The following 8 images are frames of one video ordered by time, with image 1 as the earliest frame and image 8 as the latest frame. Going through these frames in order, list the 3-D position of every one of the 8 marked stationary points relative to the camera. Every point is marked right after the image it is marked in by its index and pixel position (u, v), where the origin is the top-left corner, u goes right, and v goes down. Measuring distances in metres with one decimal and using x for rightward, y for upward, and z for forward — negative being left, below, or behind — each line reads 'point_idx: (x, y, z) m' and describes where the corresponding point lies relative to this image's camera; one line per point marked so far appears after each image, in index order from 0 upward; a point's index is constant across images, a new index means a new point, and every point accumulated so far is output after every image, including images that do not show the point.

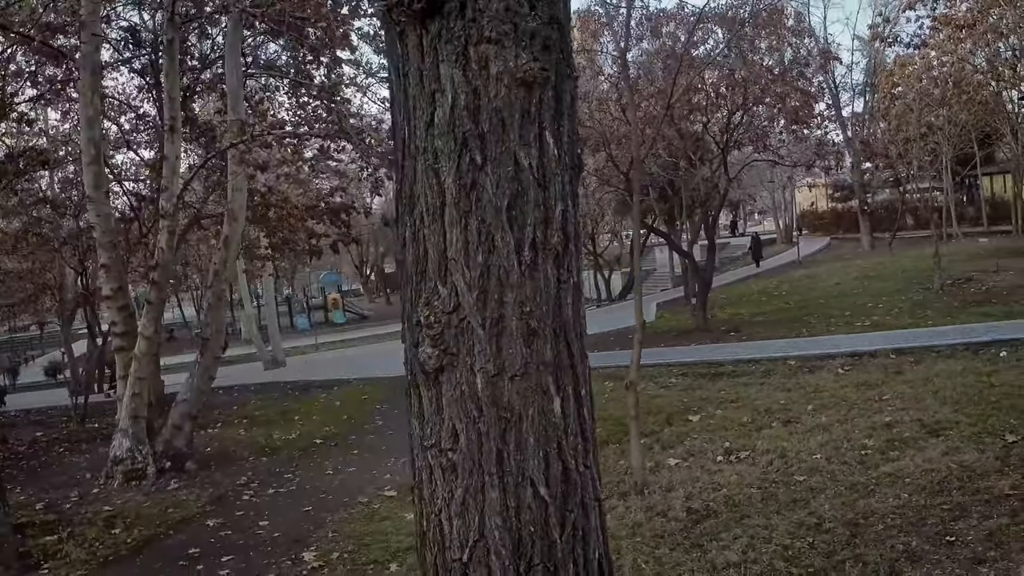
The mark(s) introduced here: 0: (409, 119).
0: (-0.2, +0.3, +1.7) m
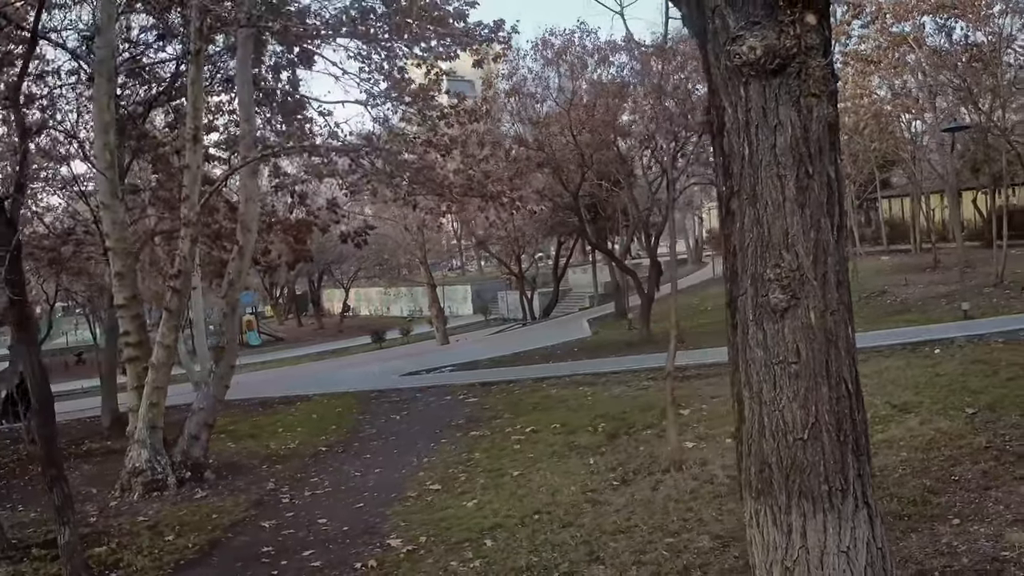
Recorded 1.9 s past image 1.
0: (+0.5, +0.3, +2.6) m
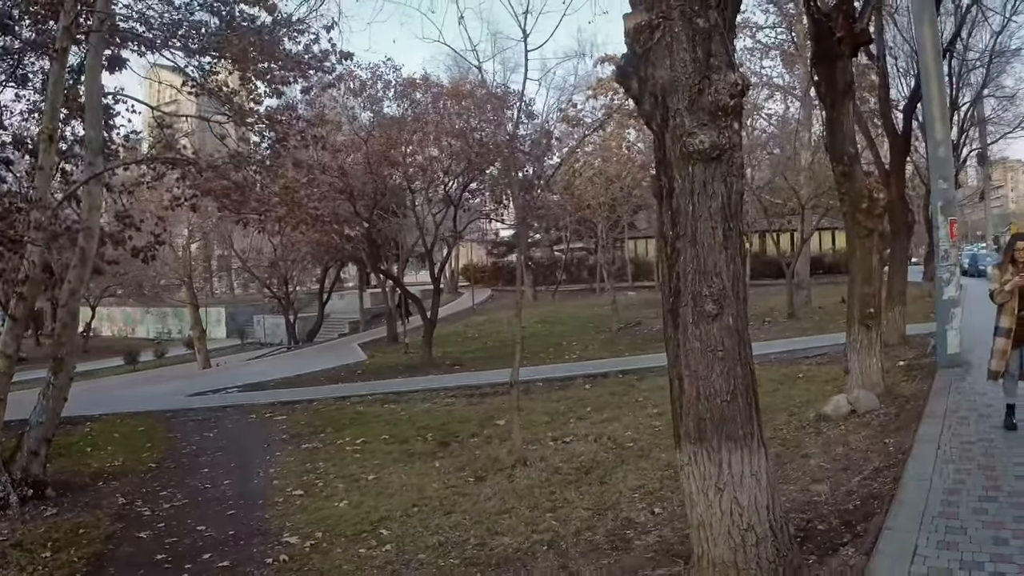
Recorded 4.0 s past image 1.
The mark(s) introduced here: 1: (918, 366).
0: (+0.6, +0.3, +3.9) m
1: (+3.9, -0.8, +11.0) m
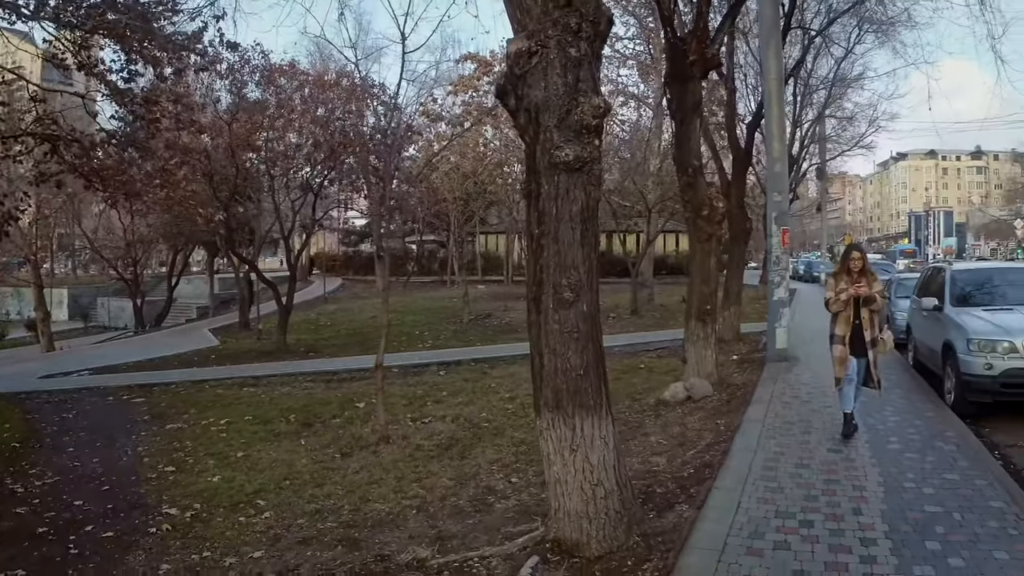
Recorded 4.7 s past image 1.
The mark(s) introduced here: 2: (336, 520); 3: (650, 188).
0: (+0.2, +0.3, +4.6) m
1: (+2.4, -0.7, +12.1) m
2: (-0.9, -1.2, +6.0) m
3: (+2.3, +1.6, +18.8) m
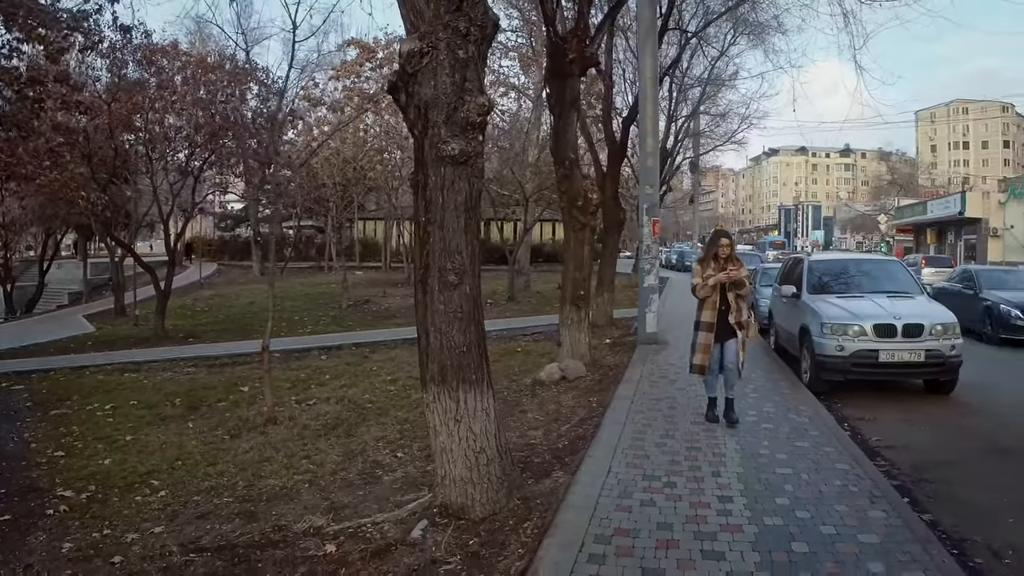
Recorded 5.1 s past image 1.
0: (-0.3, +0.4, +4.9) m
1: (+1.2, -0.6, +12.6) m
2: (-1.5, -1.1, +6.2) m
3: (+0.3, +1.9, +19.3) m
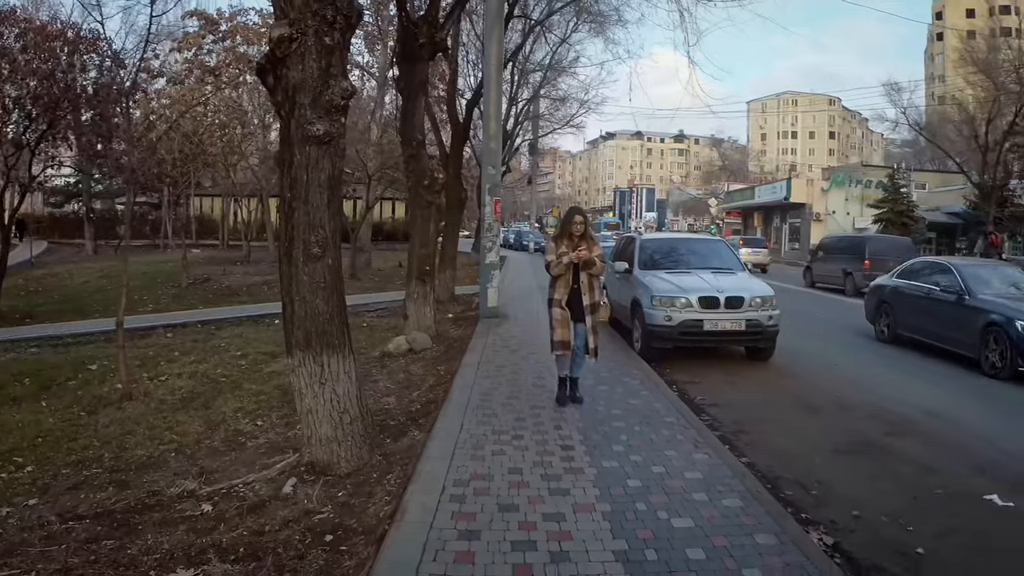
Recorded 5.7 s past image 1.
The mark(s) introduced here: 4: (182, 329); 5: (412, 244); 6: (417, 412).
0: (-0.9, +0.5, +5.3) m
1: (-0.5, -0.3, +13.1) m
2: (-2.3, -1.0, +6.4) m
3: (-2.4, +2.2, +19.6) m
4: (-4.4, -0.5, +15.2) m
5: (-0.8, +0.4, +9.9) m
6: (-0.5, -0.7, +6.4) m
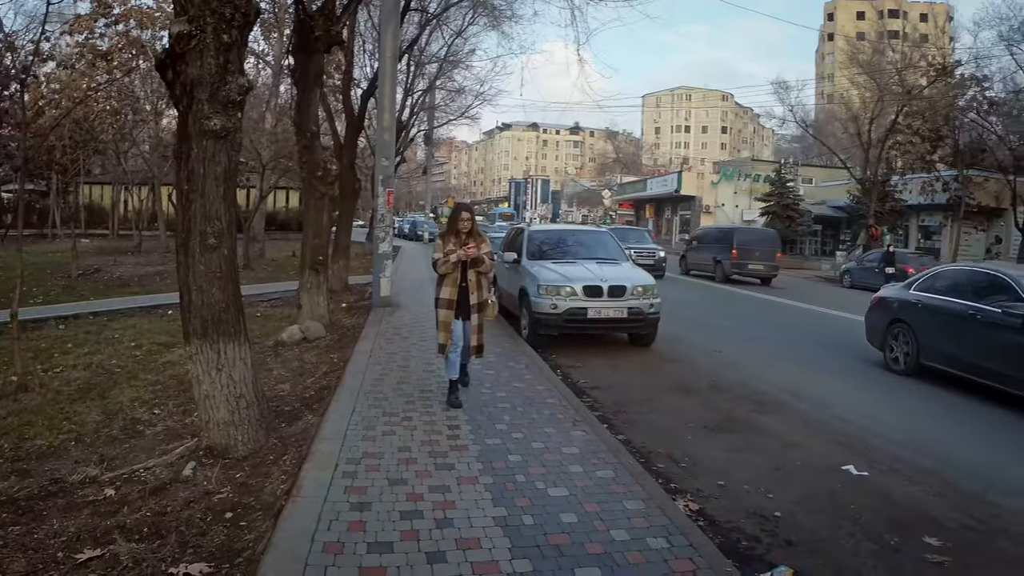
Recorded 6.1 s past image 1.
0: (-1.4, +0.6, +5.4) m
1: (-1.8, -0.2, +13.3) m
2: (-2.9, -0.9, +6.4) m
3: (-4.1, +2.4, +19.5) m
4: (-5.7, -0.4, +15.0) m
5: (-1.8, +0.5, +10.1) m
6: (-1.1, -0.6, +6.6) m
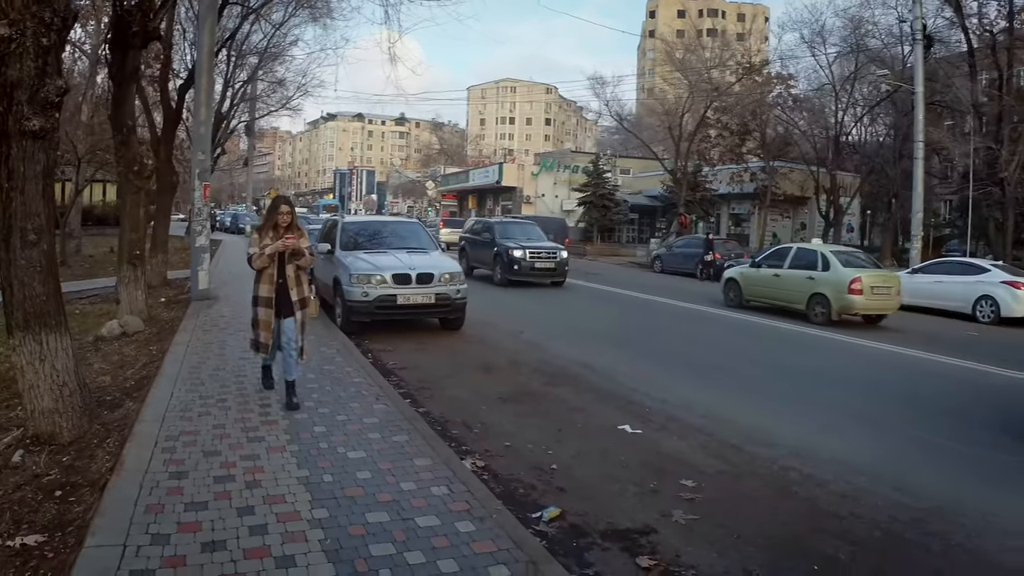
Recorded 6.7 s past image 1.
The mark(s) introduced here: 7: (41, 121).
0: (-2.4, +0.6, +5.7) m
1: (-3.9, -0.1, +13.4) m
2: (-4.0, -0.9, +6.5) m
3: (-7.2, +2.5, +19.2) m
4: (-8.0, -0.4, +14.5) m
5: (-3.4, +0.5, +10.3) m
6: (-2.3, -0.6, +6.9) m
7: (-2.3, +0.8, +5.7) m
